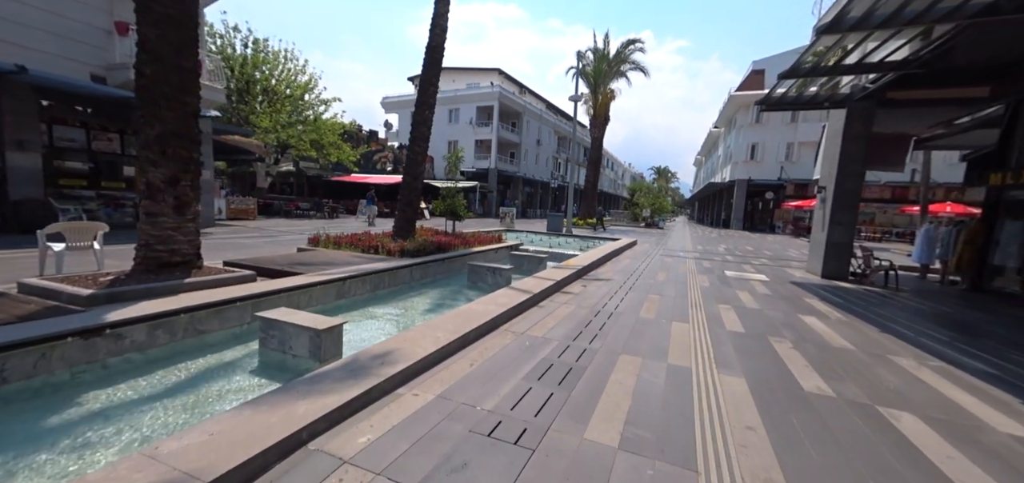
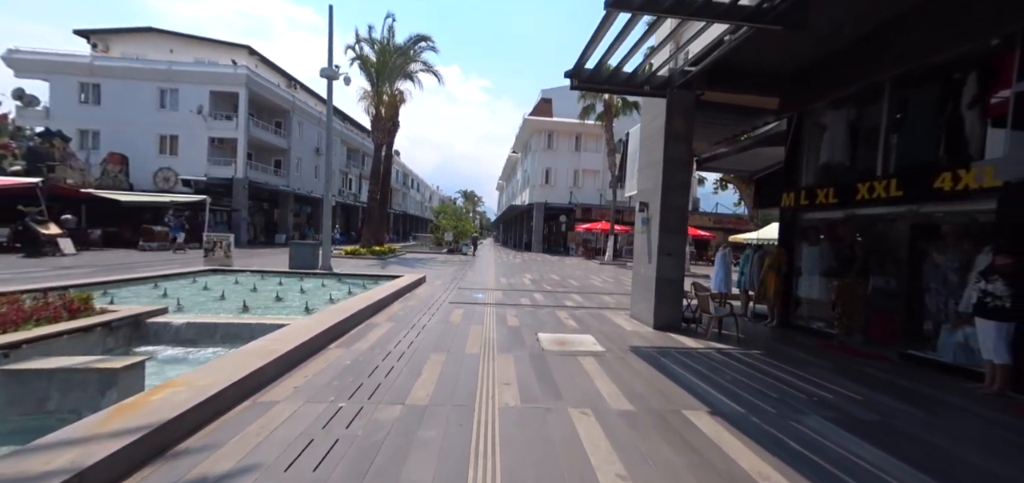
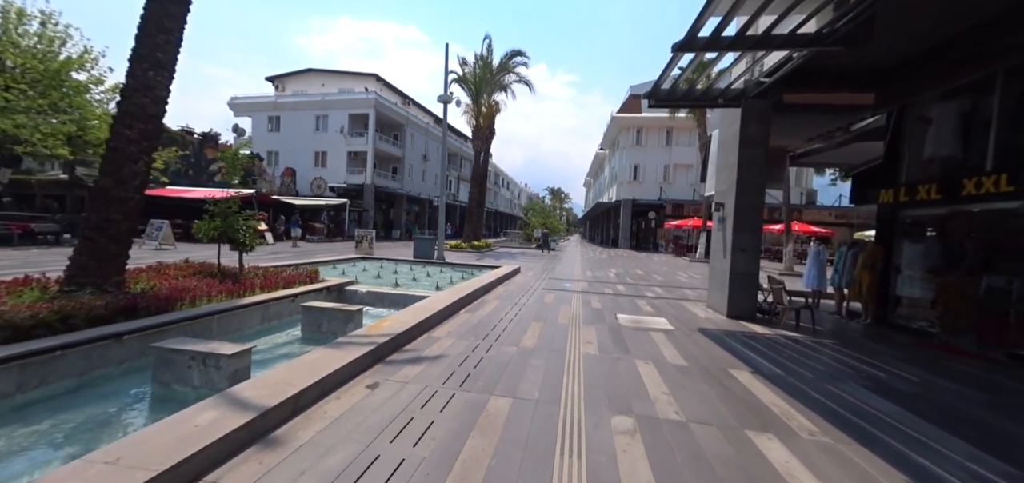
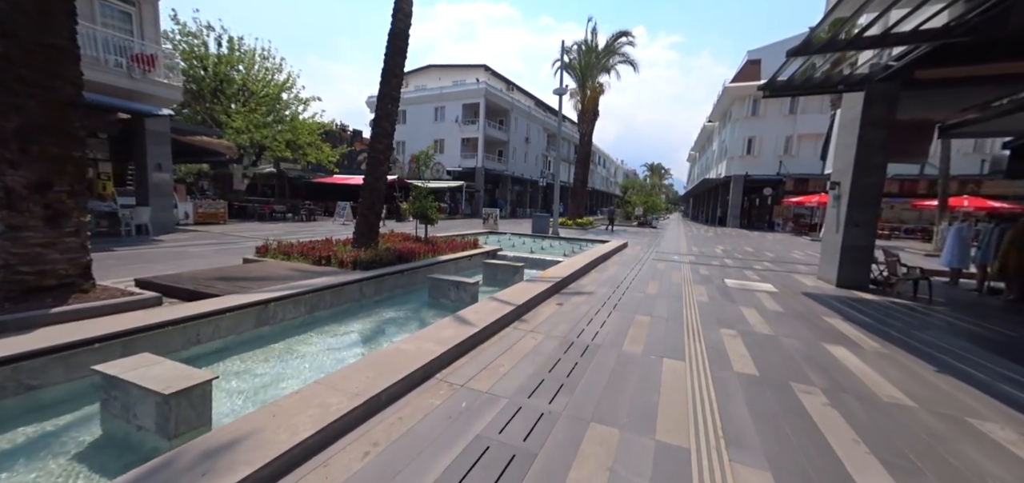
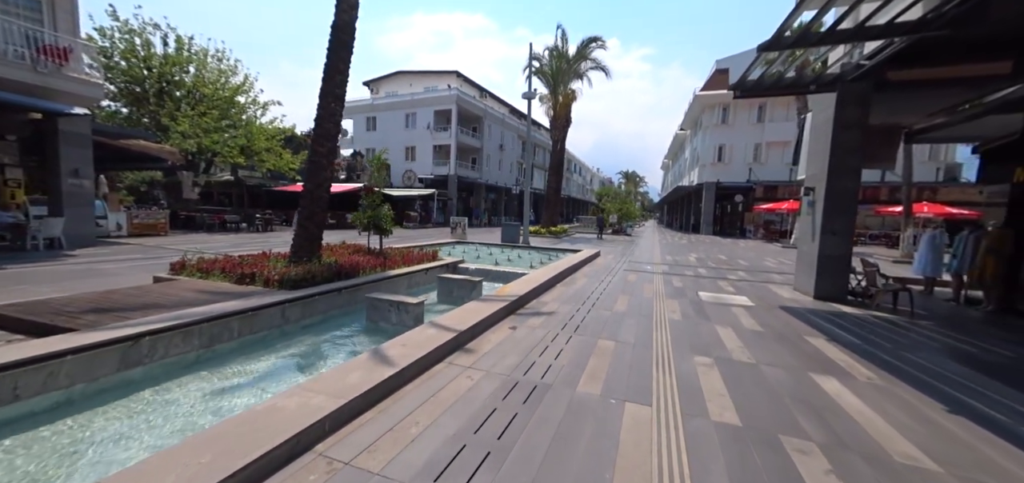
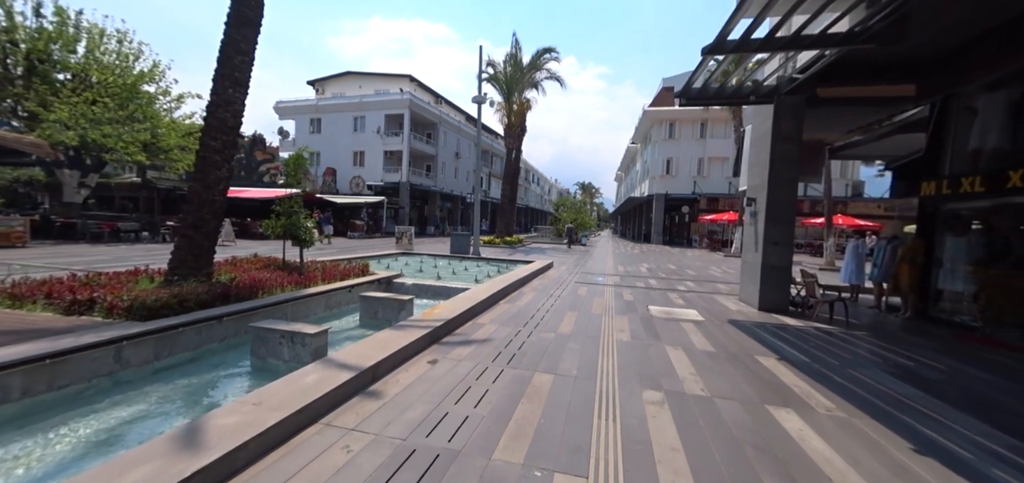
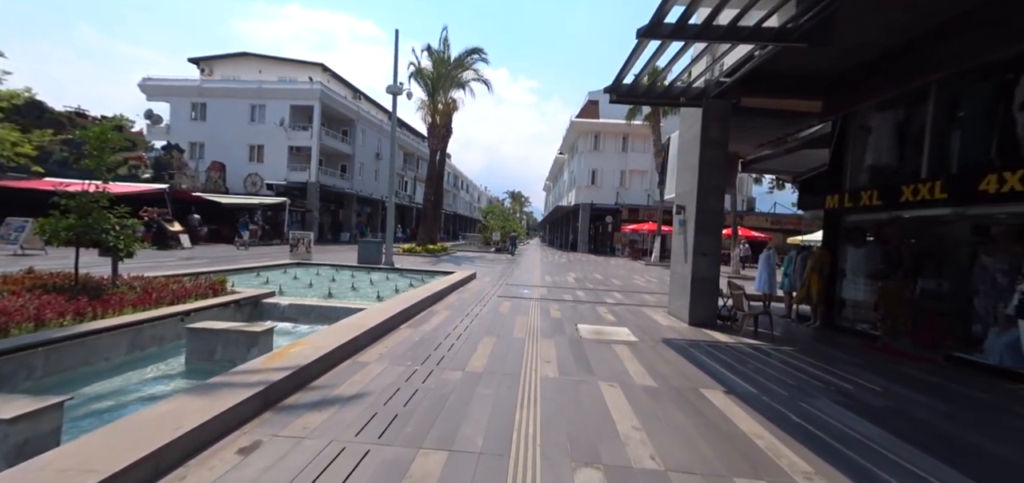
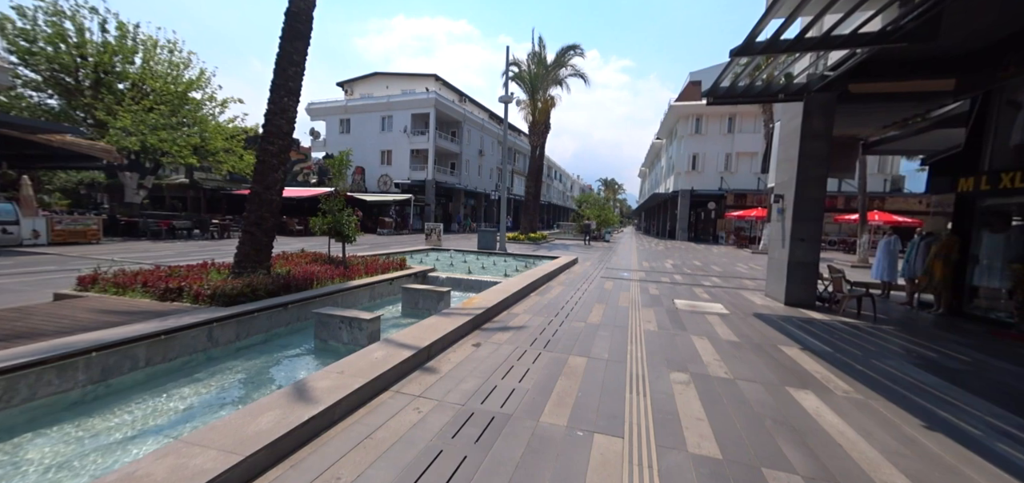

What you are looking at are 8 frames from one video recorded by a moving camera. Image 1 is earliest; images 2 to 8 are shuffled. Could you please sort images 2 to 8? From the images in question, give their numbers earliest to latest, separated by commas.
4, 5, 8, 6, 3, 7, 2
